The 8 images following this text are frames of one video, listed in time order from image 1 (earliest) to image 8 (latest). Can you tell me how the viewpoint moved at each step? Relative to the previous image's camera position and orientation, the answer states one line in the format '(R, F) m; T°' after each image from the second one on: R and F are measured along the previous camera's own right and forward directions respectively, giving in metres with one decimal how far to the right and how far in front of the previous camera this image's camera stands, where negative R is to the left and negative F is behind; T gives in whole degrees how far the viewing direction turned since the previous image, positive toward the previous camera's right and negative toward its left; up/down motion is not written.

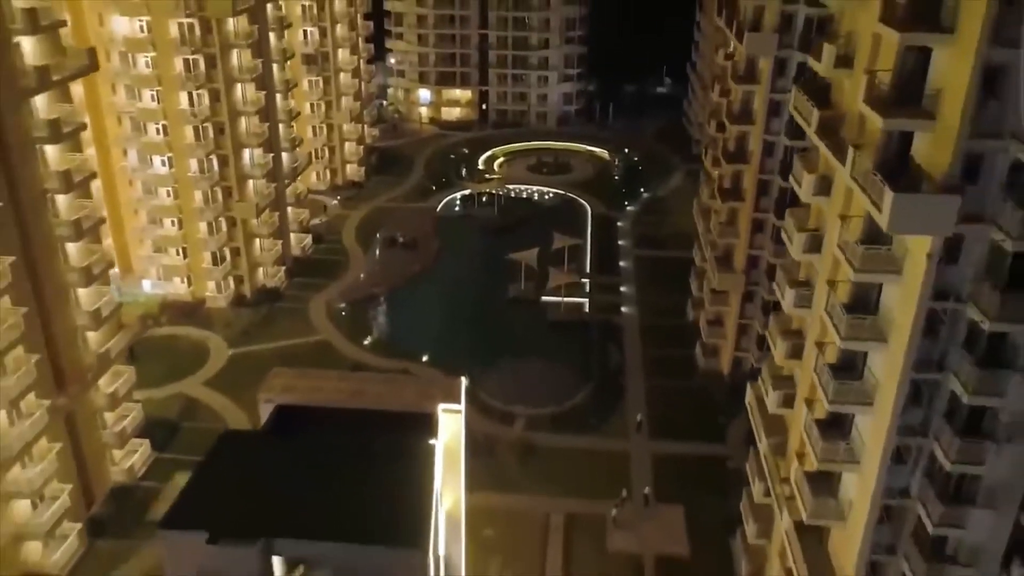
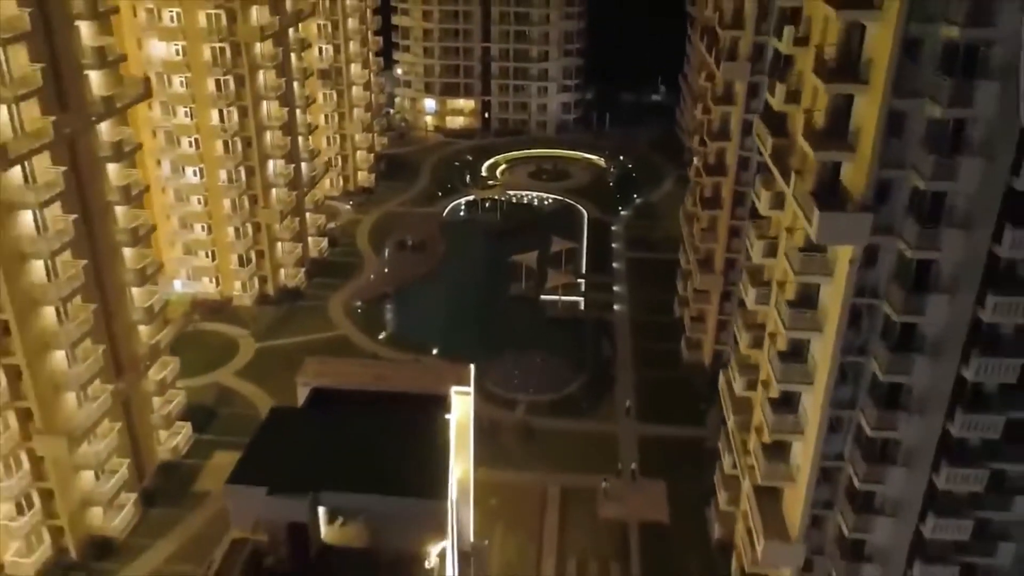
(0.0, -3.4) m; 0°
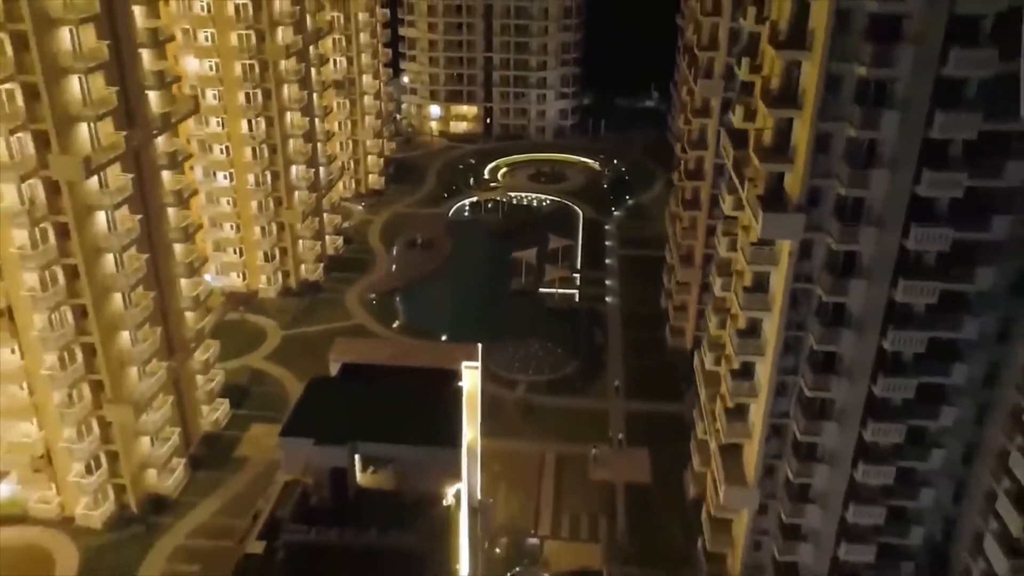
(-0.1, -4.0) m; 0°
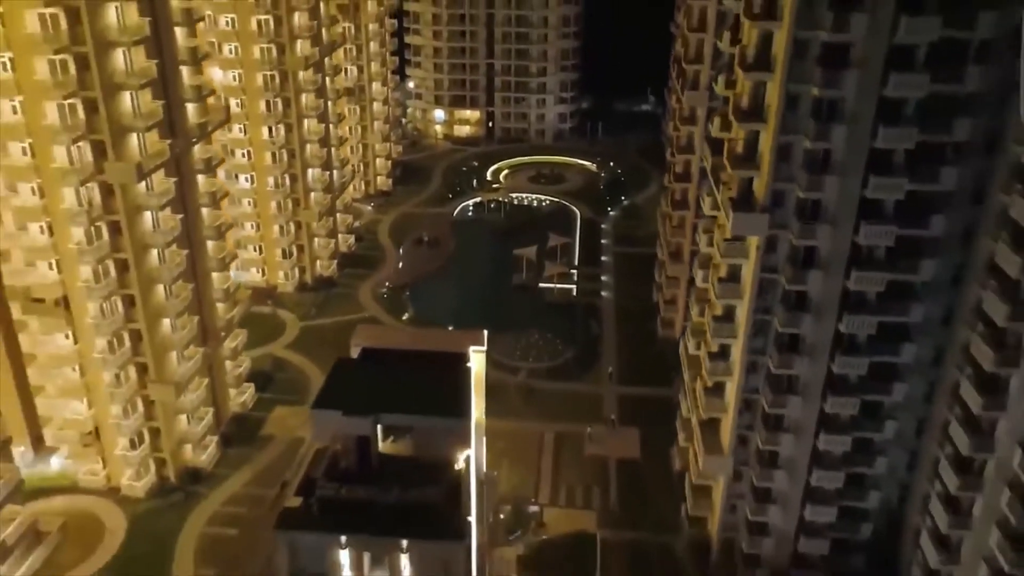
(-0.1, -3.2) m; 0°
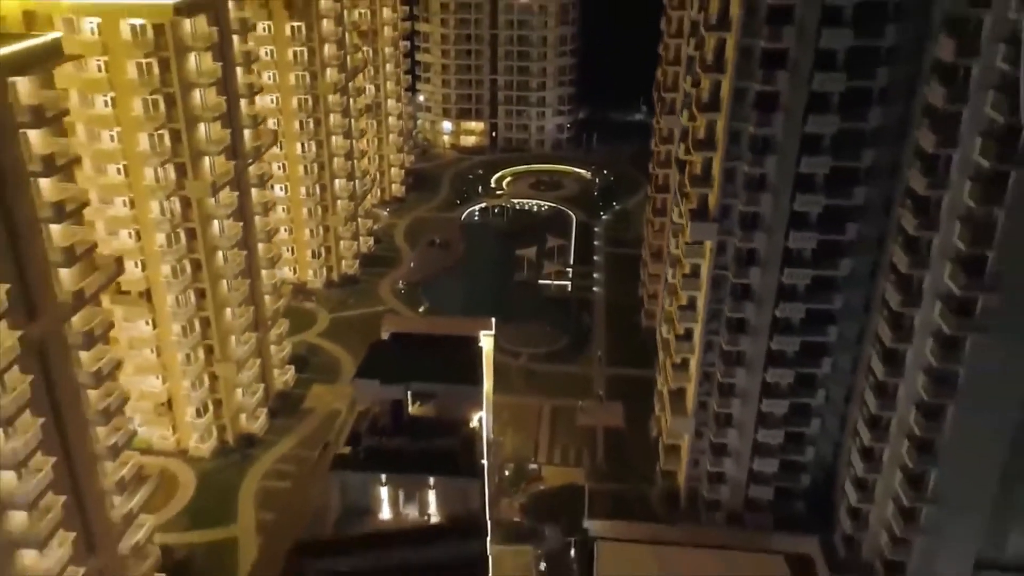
(-0.1, -6.4) m; 0°
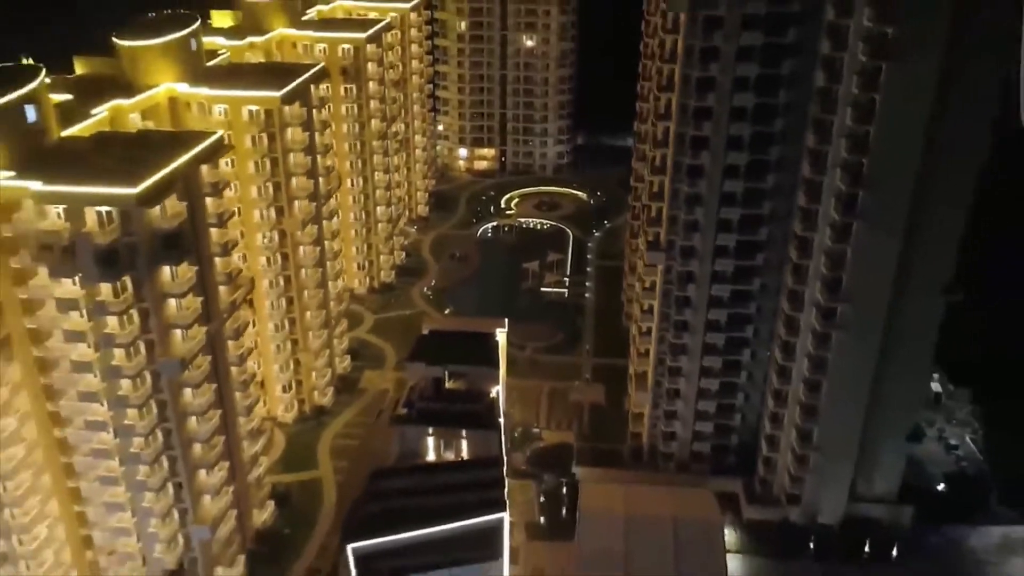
(-0.1, -12.7) m; 0°
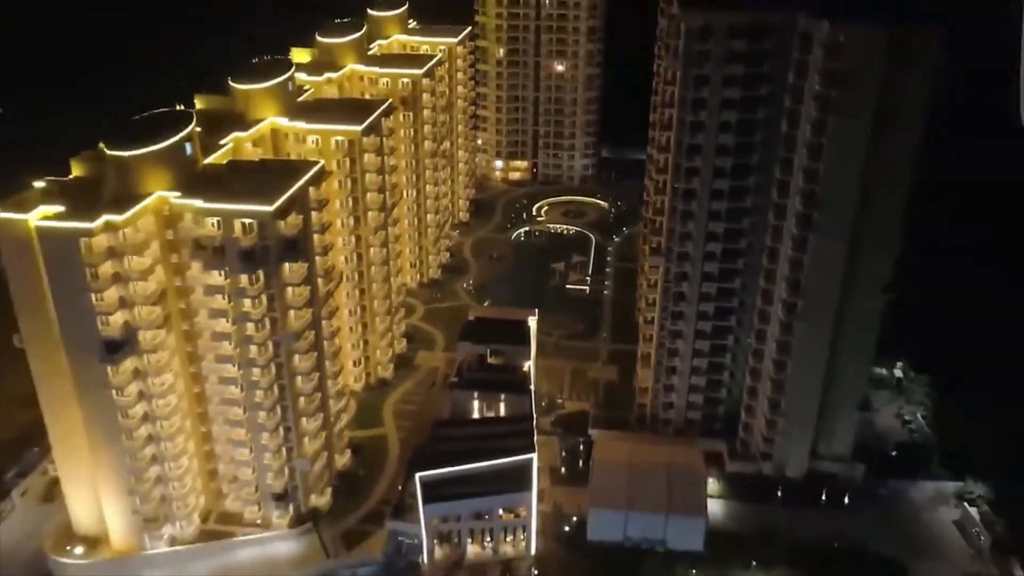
(-0.1, -11.3) m; -2°
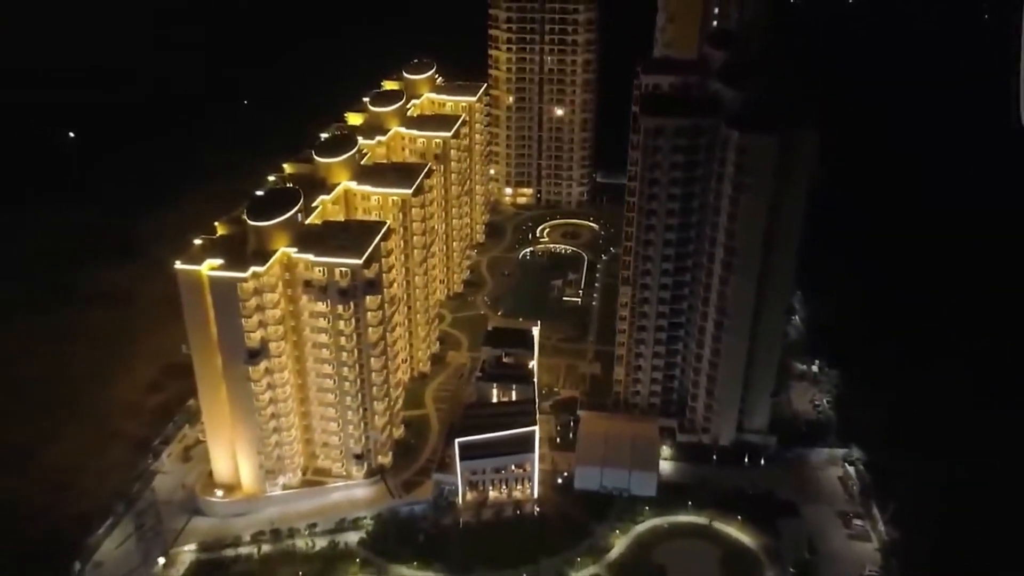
(-0.3, -20.9) m; 0°
